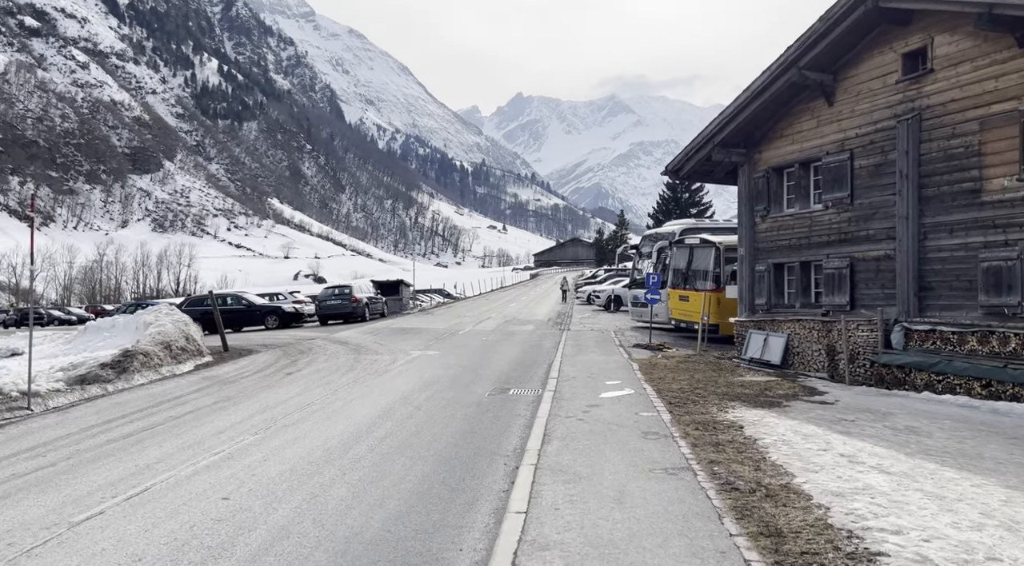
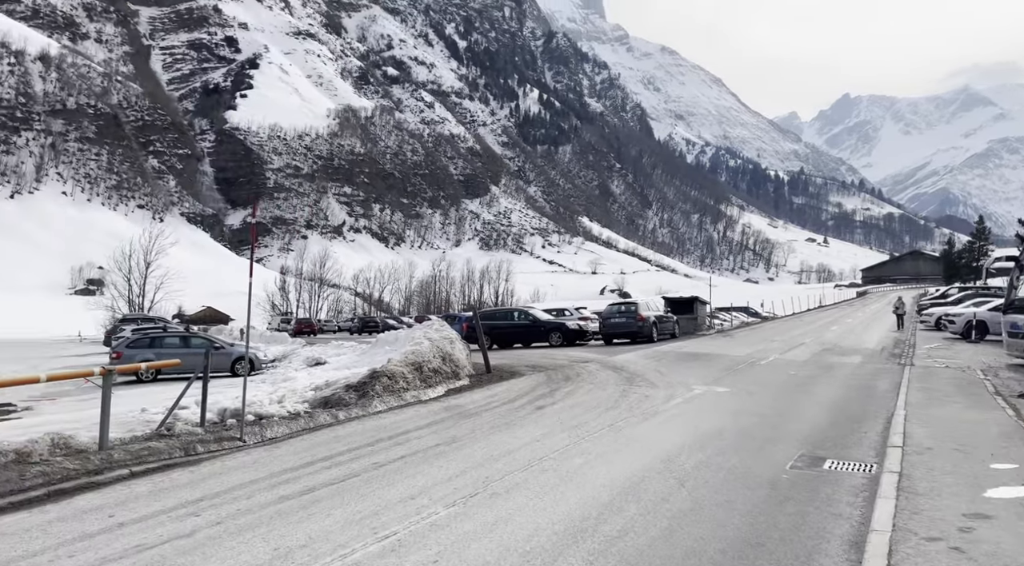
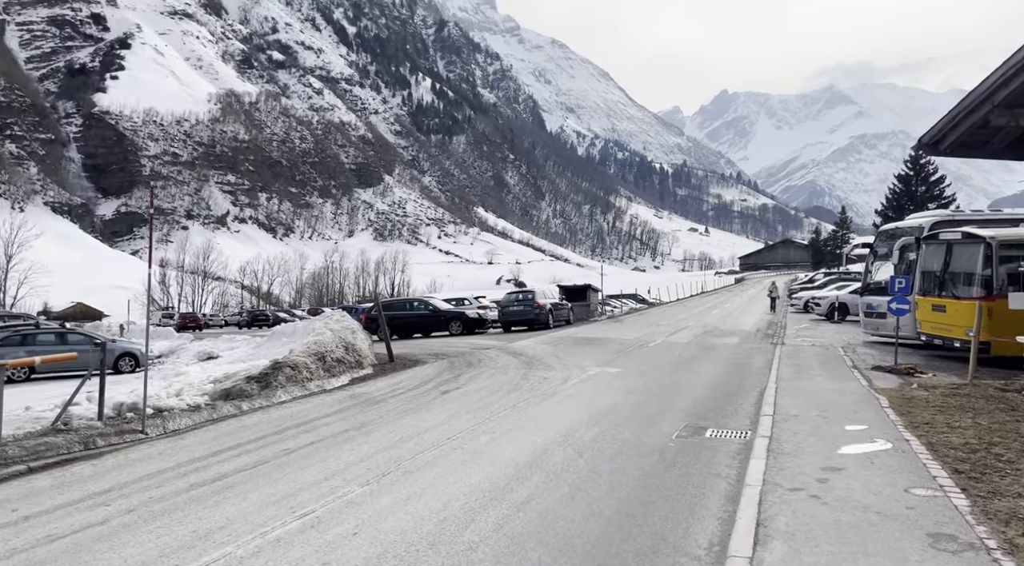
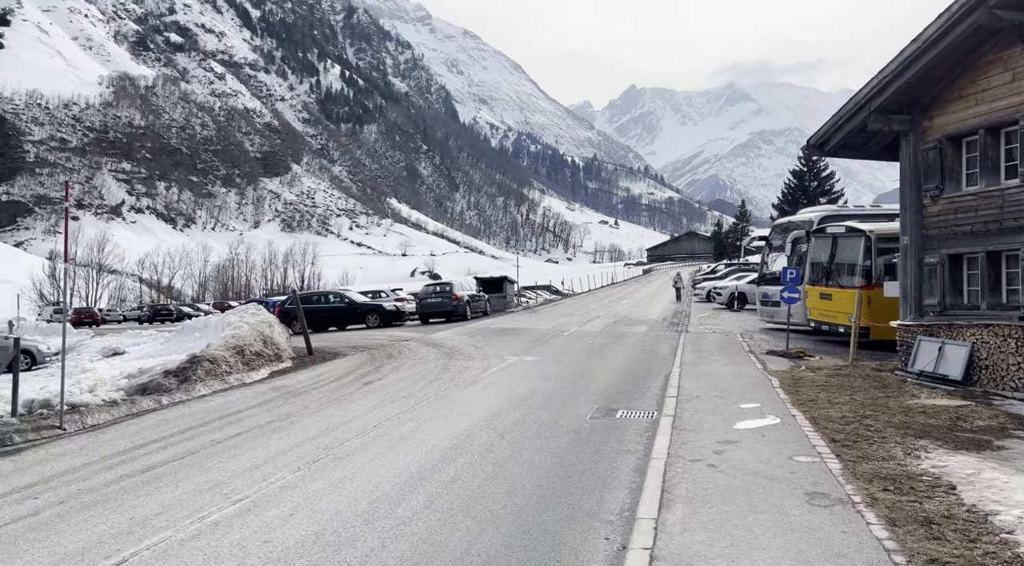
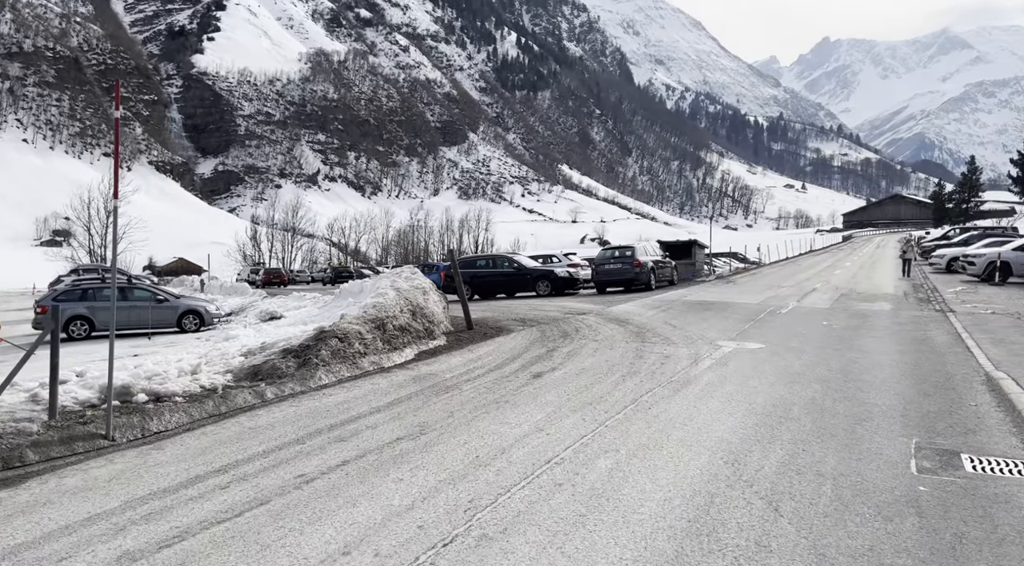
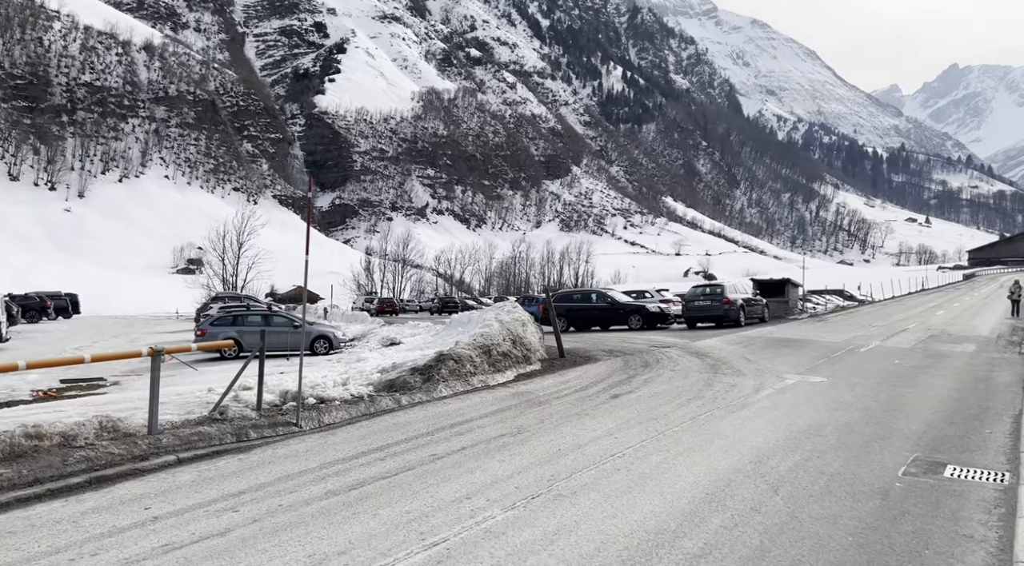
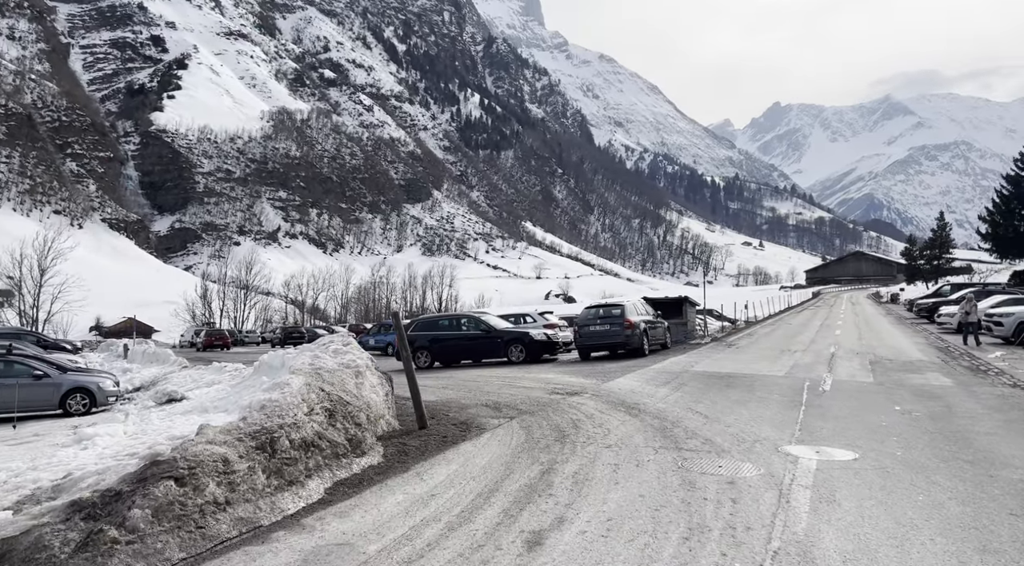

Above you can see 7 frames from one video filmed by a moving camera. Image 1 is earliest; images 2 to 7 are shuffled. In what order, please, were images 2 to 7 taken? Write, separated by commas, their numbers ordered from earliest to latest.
4, 3, 2, 6, 5, 7
